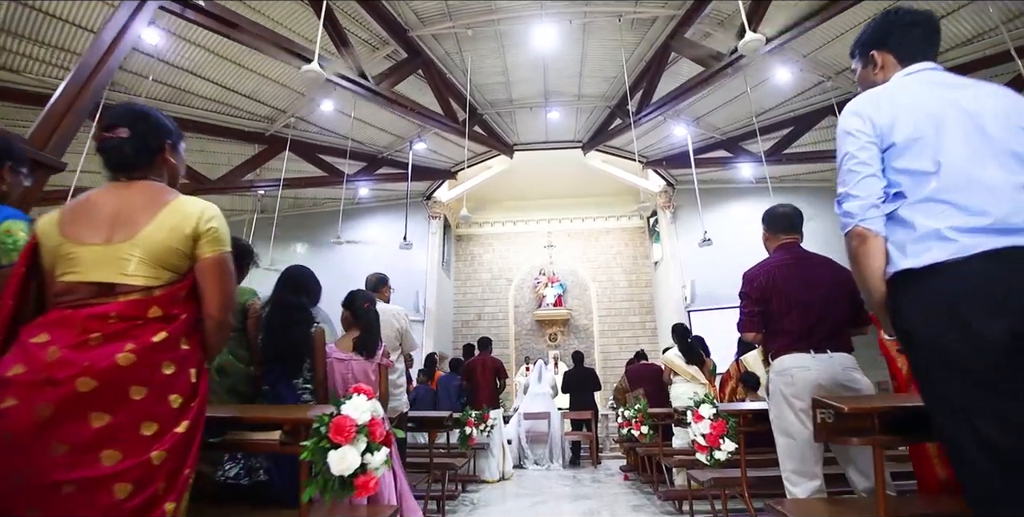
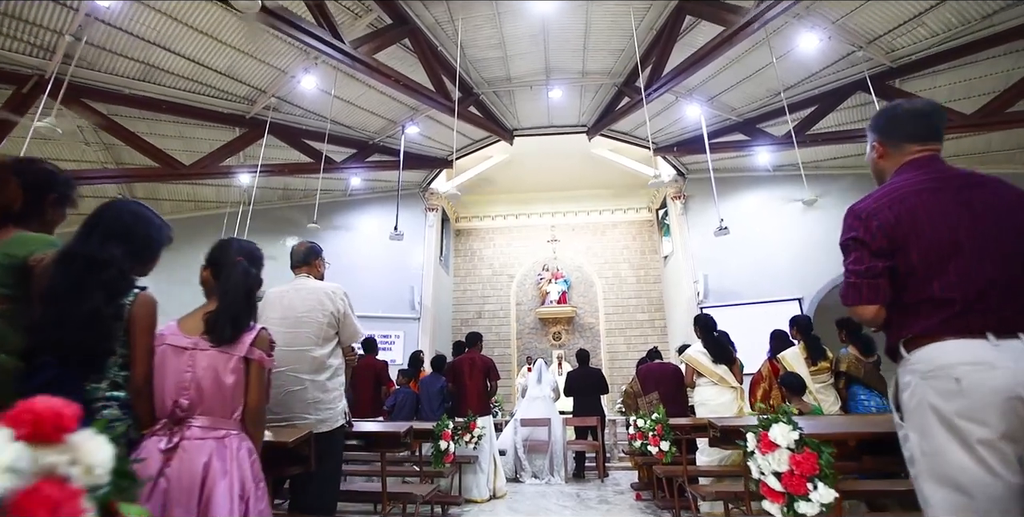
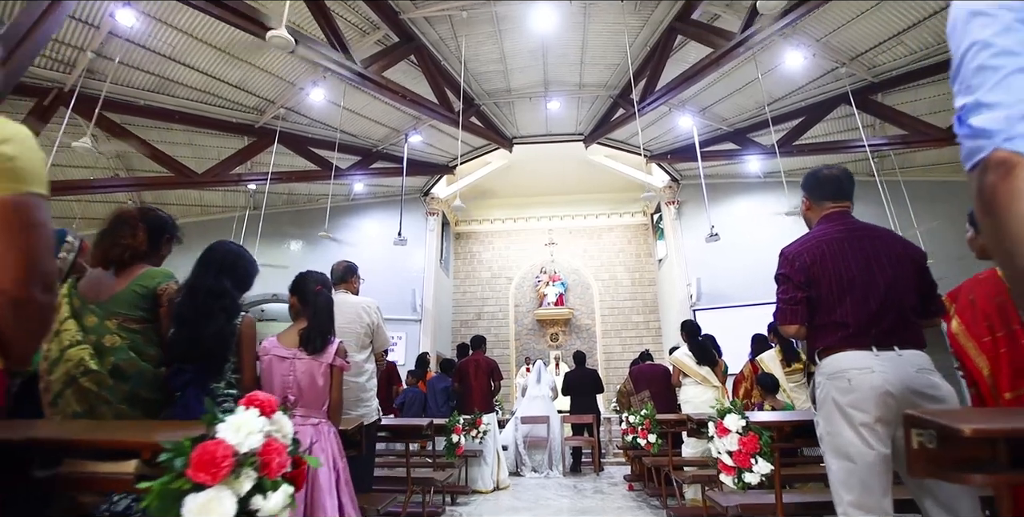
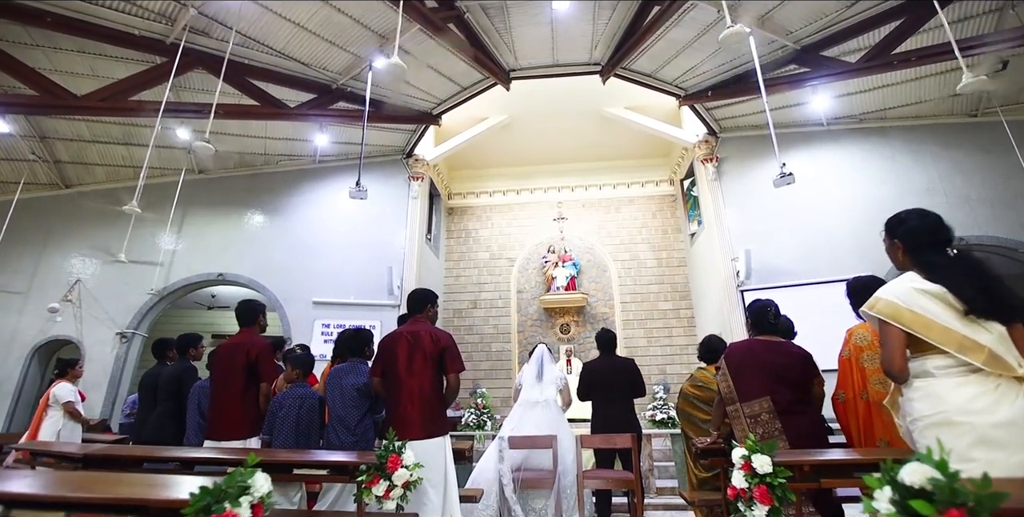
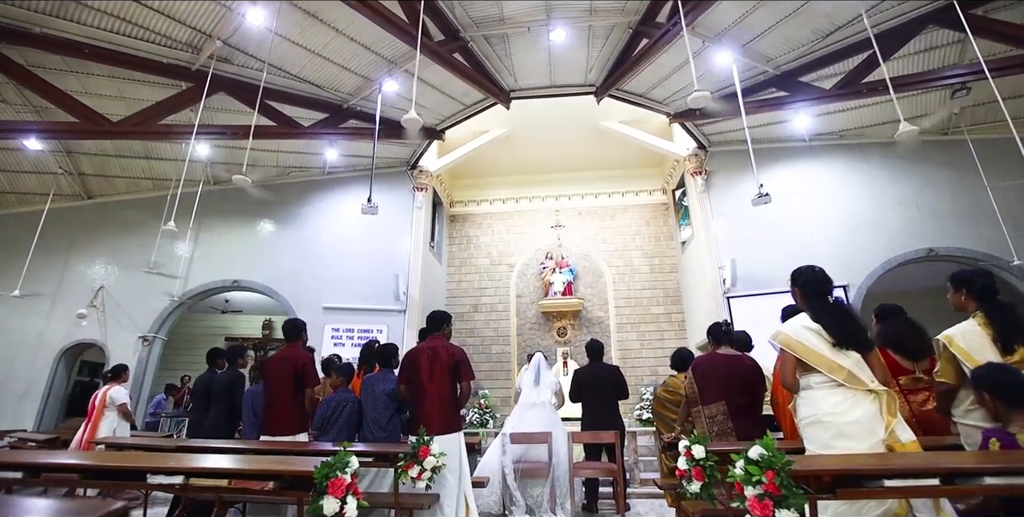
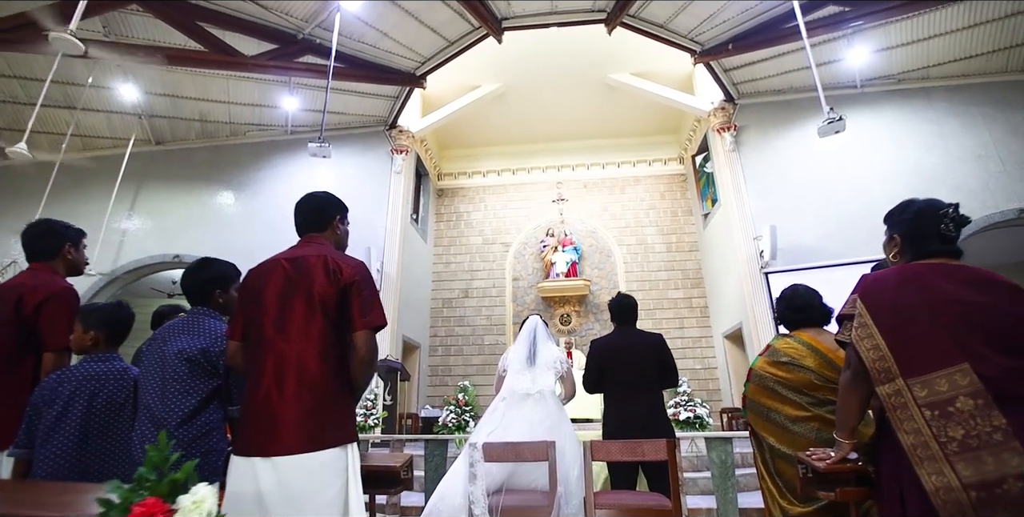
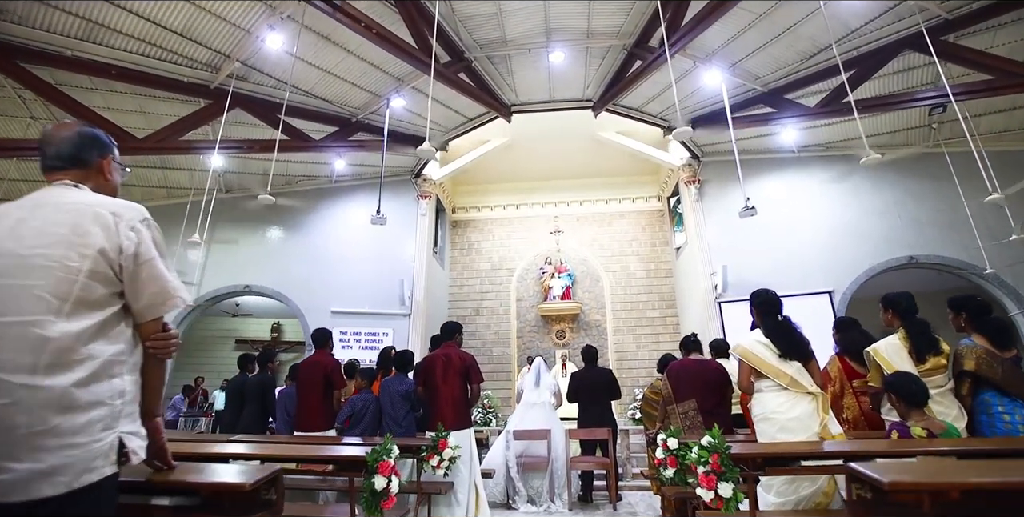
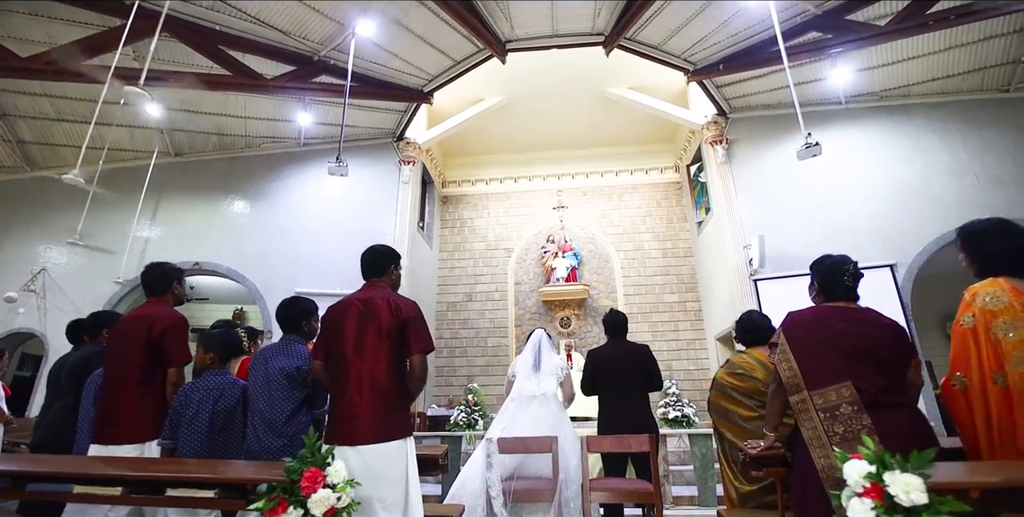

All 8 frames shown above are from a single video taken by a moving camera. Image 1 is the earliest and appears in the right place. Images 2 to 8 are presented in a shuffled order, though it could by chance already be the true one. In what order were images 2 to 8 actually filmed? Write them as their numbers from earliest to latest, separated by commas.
3, 2, 7, 5, 4, 8, 6
